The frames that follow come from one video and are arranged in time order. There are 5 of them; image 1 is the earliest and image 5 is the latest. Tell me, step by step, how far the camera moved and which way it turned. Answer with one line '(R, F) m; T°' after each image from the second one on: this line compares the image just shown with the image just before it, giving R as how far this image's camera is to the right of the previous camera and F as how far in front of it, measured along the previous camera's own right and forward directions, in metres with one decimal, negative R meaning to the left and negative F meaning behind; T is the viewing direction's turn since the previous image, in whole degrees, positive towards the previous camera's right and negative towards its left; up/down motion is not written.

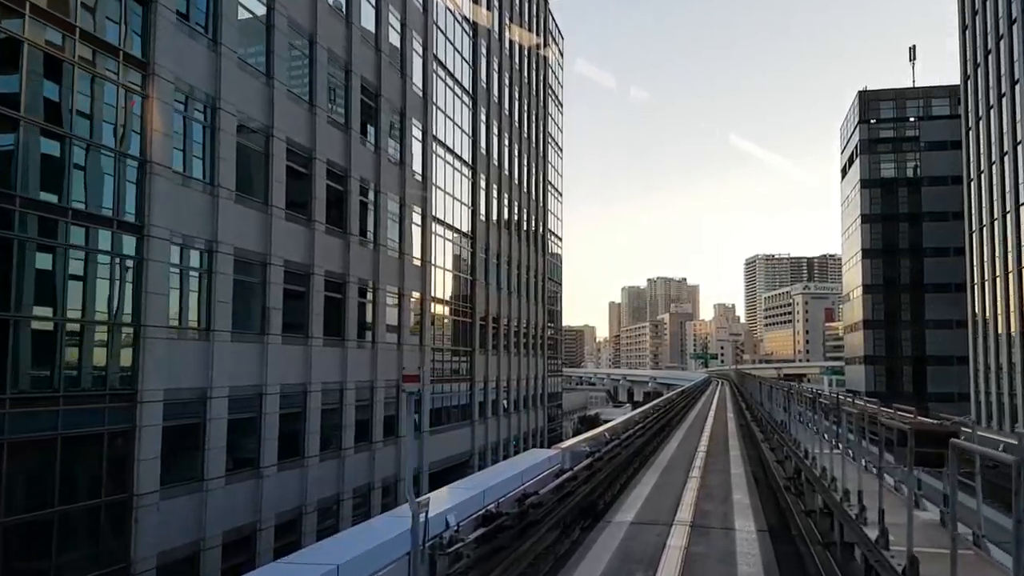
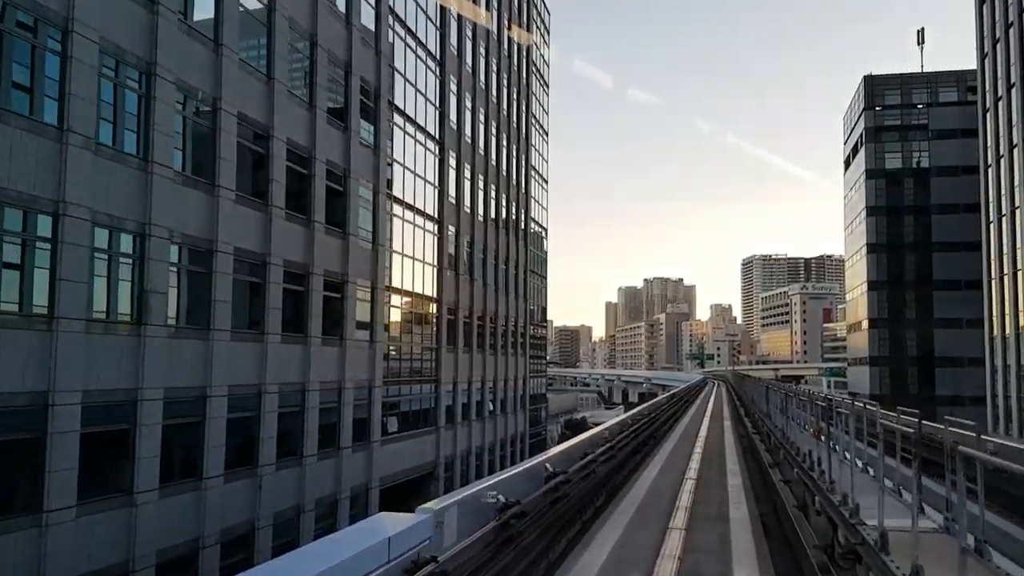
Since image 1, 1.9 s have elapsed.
(+0.3, +1.1) m; 0°
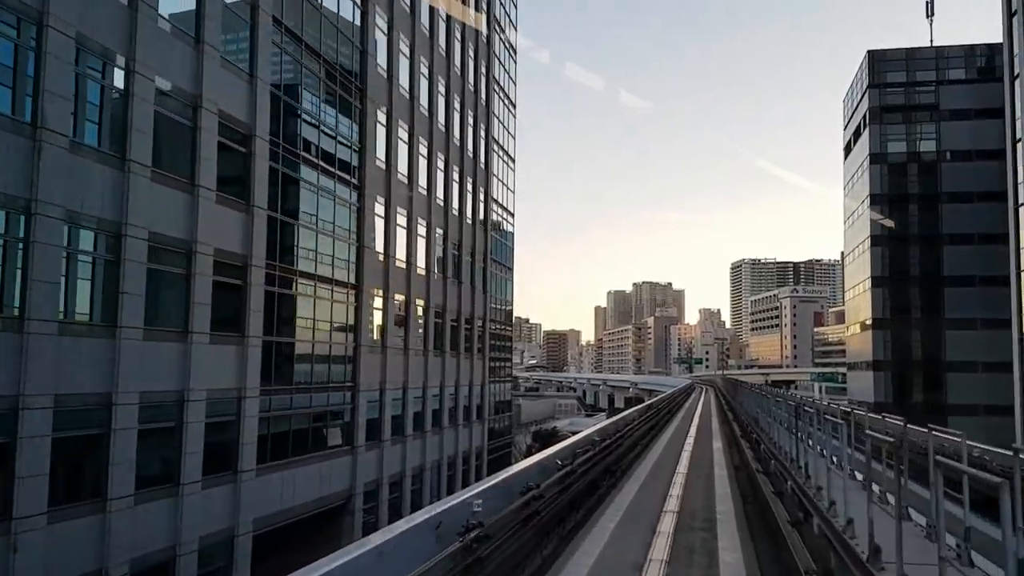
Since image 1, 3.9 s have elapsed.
(+0.2, +0.6) m; +1°
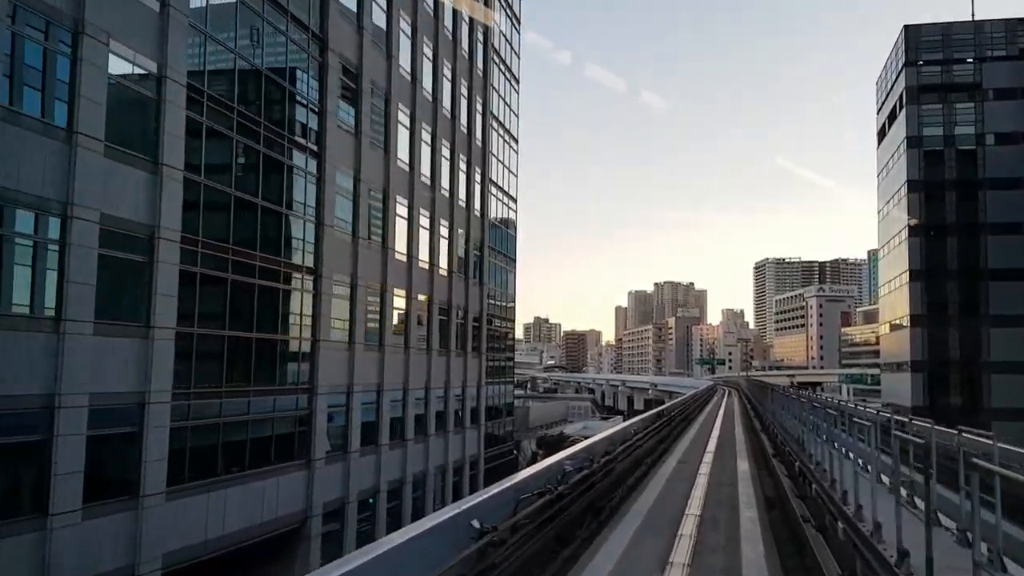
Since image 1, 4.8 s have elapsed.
(+0.2, +1.0) m; -1°
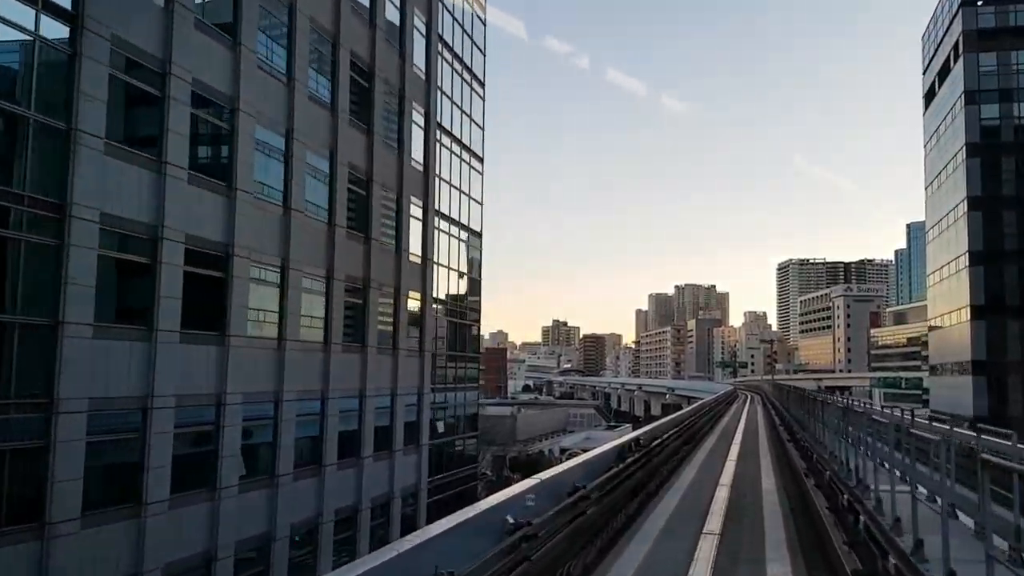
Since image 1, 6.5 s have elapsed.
(+0.2, +1.0) m; -1°
